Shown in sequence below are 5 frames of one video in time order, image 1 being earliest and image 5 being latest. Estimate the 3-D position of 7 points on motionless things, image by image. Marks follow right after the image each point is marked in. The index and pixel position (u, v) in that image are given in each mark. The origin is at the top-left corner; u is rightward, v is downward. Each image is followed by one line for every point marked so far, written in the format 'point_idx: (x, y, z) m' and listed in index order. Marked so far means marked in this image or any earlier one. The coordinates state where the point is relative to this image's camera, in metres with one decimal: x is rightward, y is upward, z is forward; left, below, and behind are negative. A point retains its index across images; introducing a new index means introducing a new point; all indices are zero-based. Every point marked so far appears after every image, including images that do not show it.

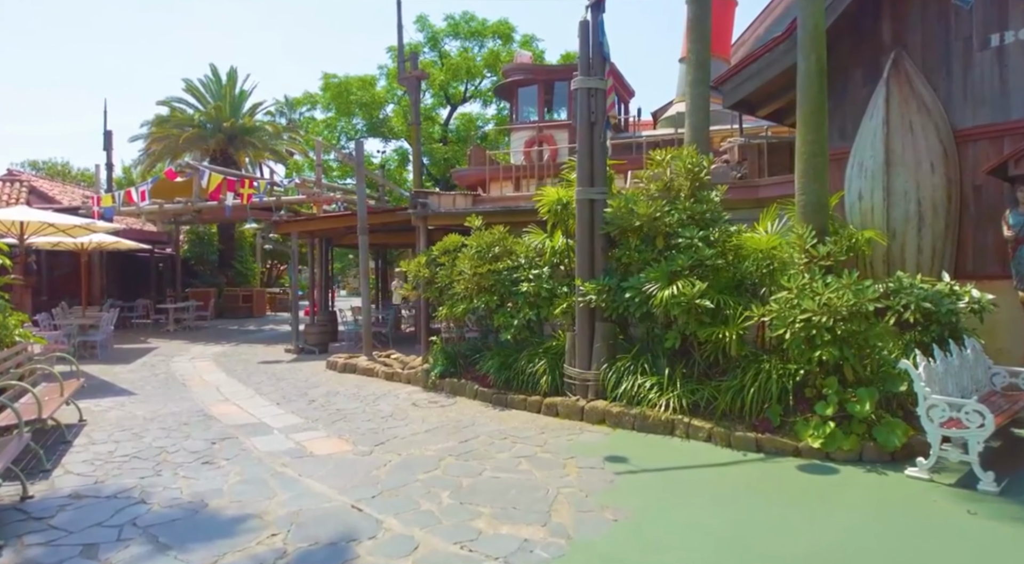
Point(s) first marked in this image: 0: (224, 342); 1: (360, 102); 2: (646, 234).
0: (-6.8, -1.4, +16.5) m
1: (-4.1, +4.9, +19.2) m
2: (+1.3, +0.5, +6.7) m
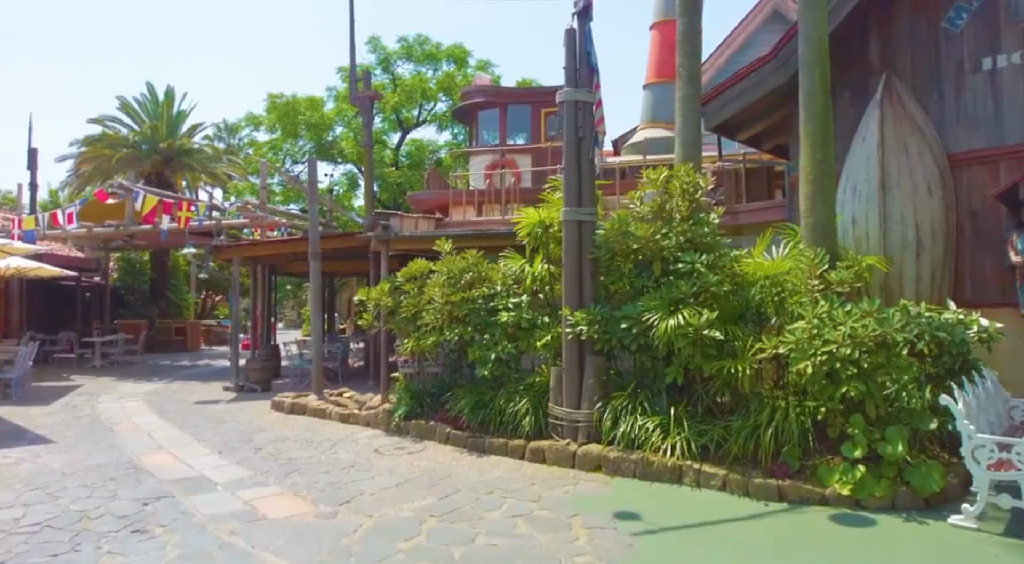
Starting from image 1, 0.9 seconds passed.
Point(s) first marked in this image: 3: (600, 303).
0: (-7.7, -2.1, +15.2) m
1: (-5.3, +4.1, +18.4) m
2: (+1.1, +0.2, +6.1) m
3: (+0.8, -0.2, +6.2) m
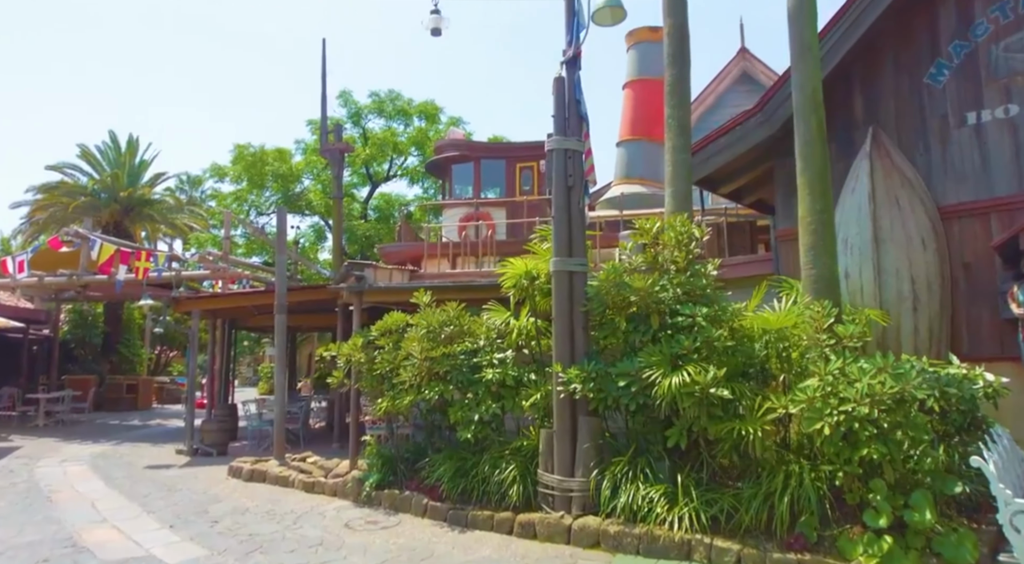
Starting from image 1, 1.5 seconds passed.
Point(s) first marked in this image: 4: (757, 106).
0: (-8.2, -3.2, +14.2) m
1: (-6.0, +2.7, +17.9) m
2: (+1.0, -0.2, +5.7) m
3: (+0.7, -0.6, +5.8) m
4: (+2.7, +2.0, +7.9) m
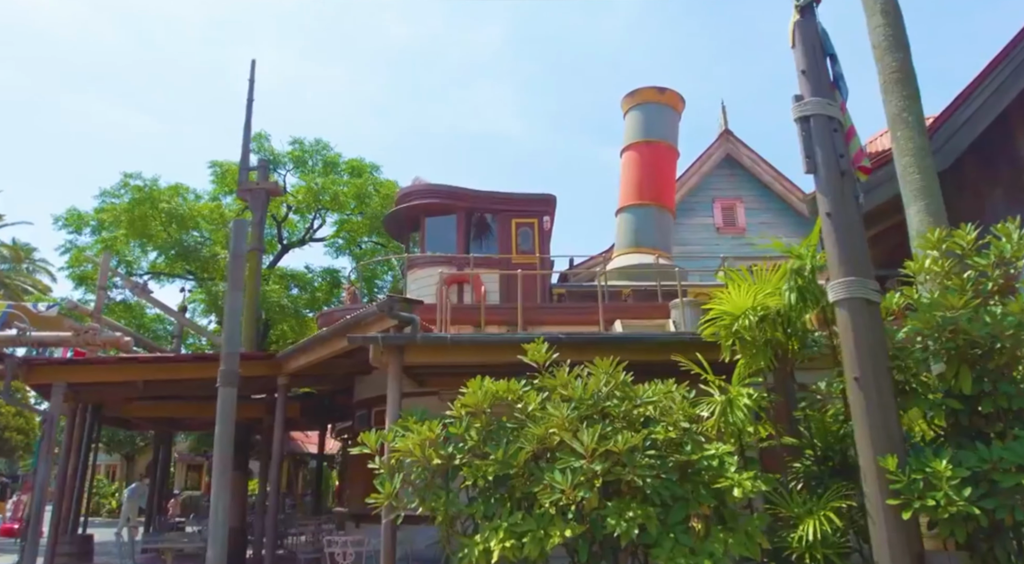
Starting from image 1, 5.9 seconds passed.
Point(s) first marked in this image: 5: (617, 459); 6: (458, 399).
0: (-8.6, -4.1, +9.1) m
1: (-7.1, +1.1, +14.1) m
2: (+2.4, -0.4, +3.4) m
3: (+2.0, -0.8, +3.3) m
4: (+3.6, +1.4, +6.1) m
5: (+0.5, -0.9, +3.7) m
6: (-0.3, -0.7, +4.3) m
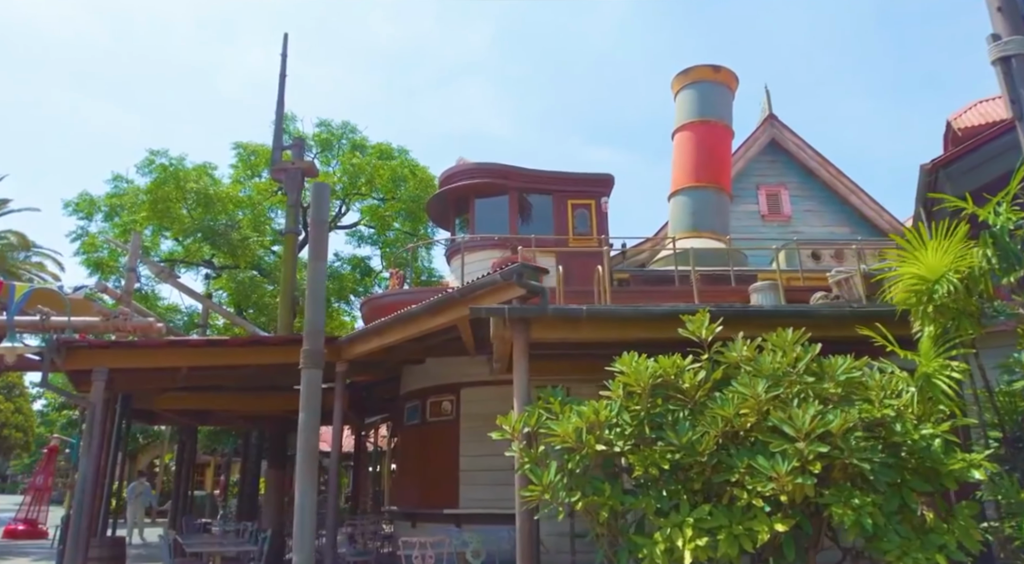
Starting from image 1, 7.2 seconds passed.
0: (-7.8, -3.8, +8.4) m
1: (-6.4, +1.3, +13.5) m
2: (+3.2, -0.2, +2.9) m
3: (+2.9, -0.6, +2.9) m
4: (+4.4, +1.6, +5.7) m
5: (+1.4, -0.7, +3.2) m
6: (+0.5, -0.5, +3.8) m
